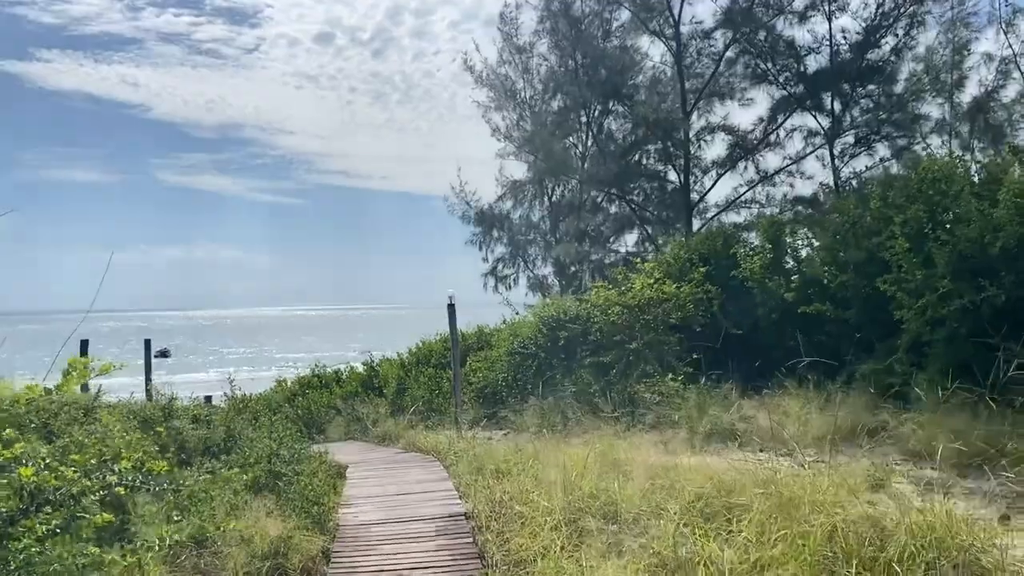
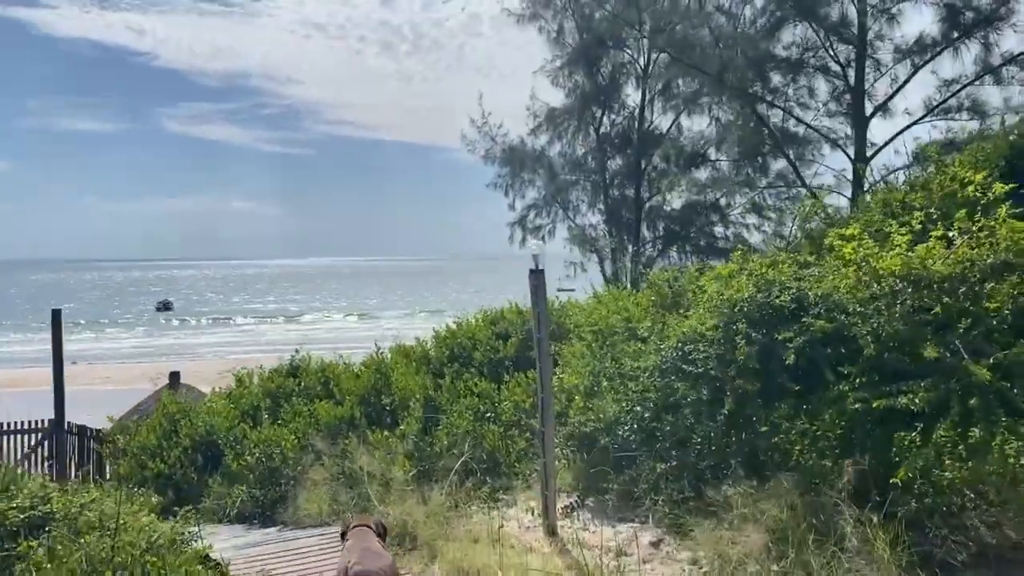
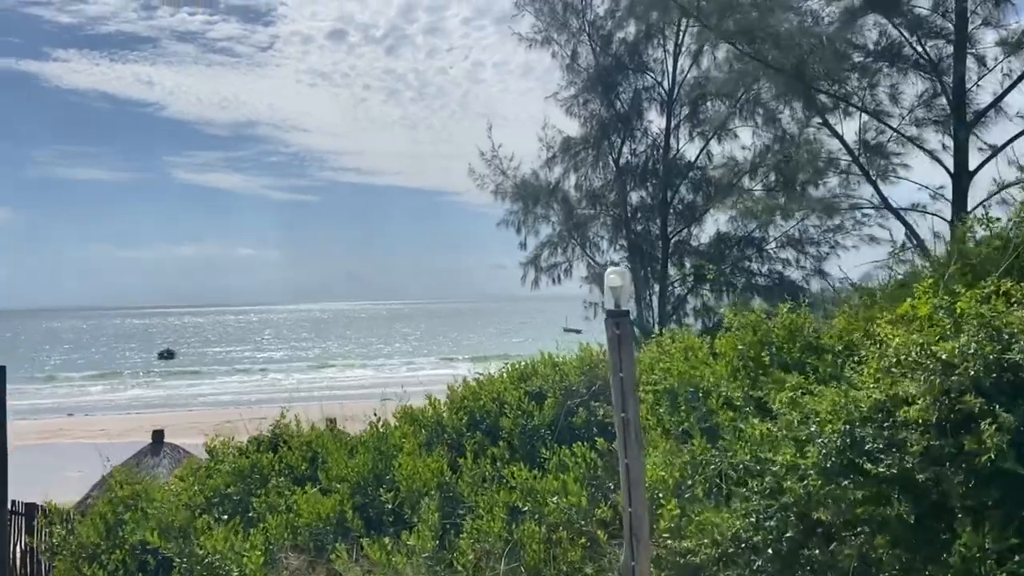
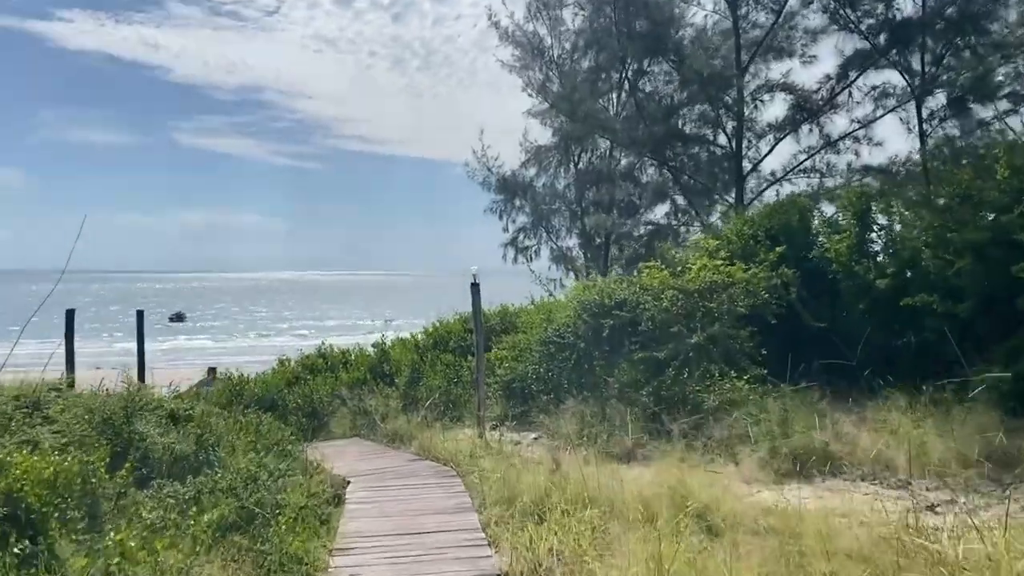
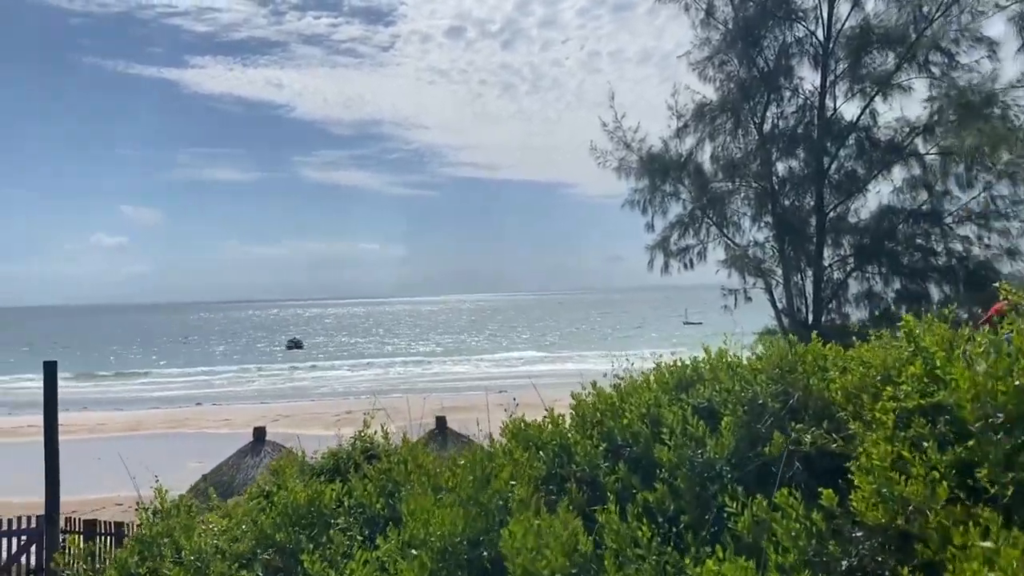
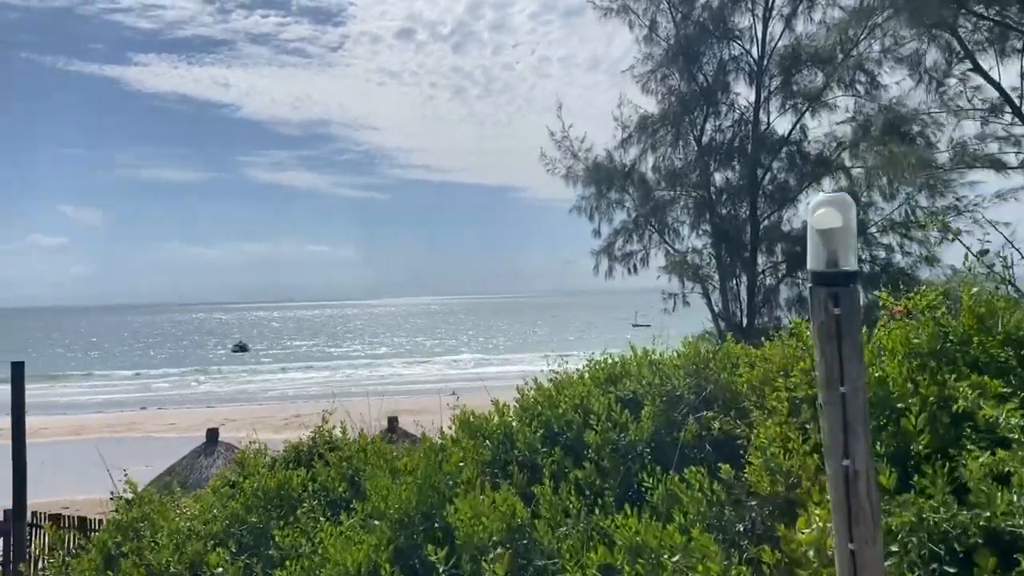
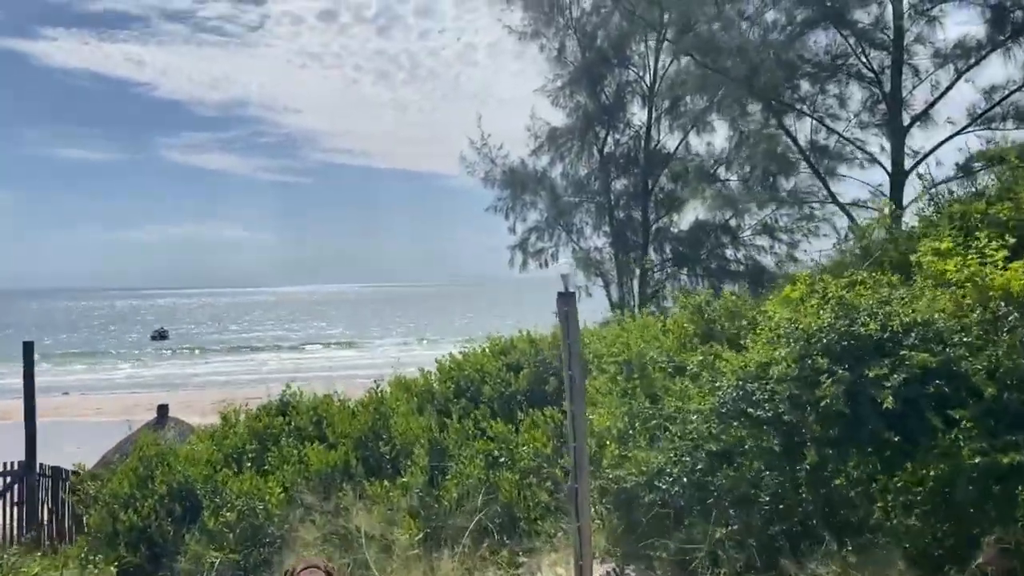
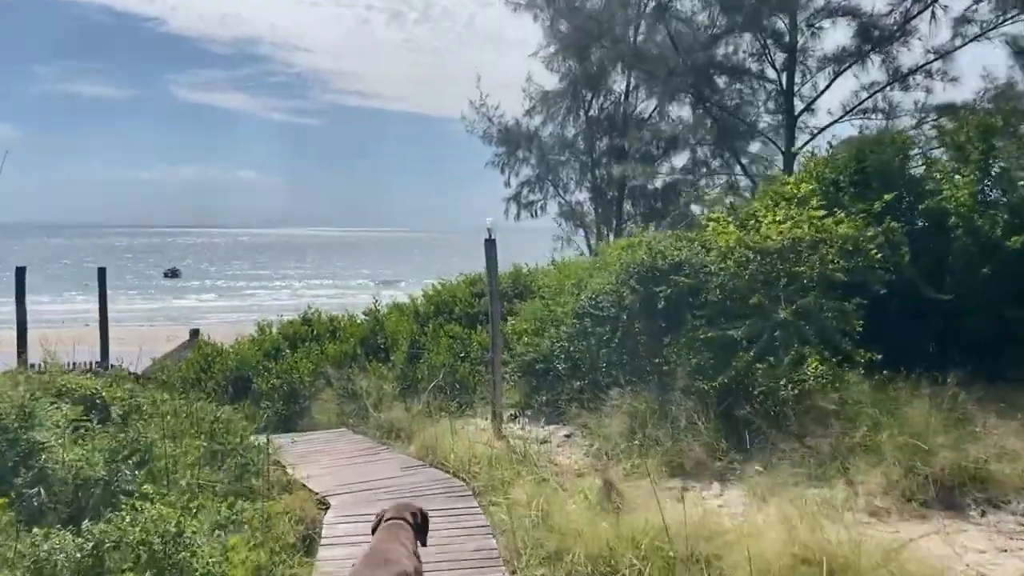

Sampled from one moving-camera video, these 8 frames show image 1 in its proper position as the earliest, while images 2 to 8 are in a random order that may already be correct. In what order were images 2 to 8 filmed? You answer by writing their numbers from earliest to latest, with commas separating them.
4, 8, 2, 7, 3, 6, 5
